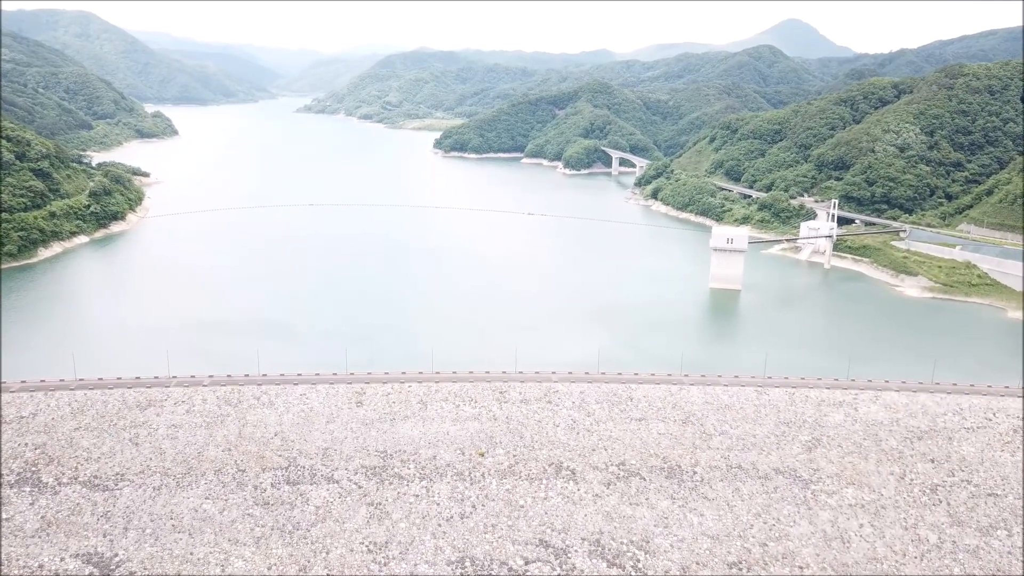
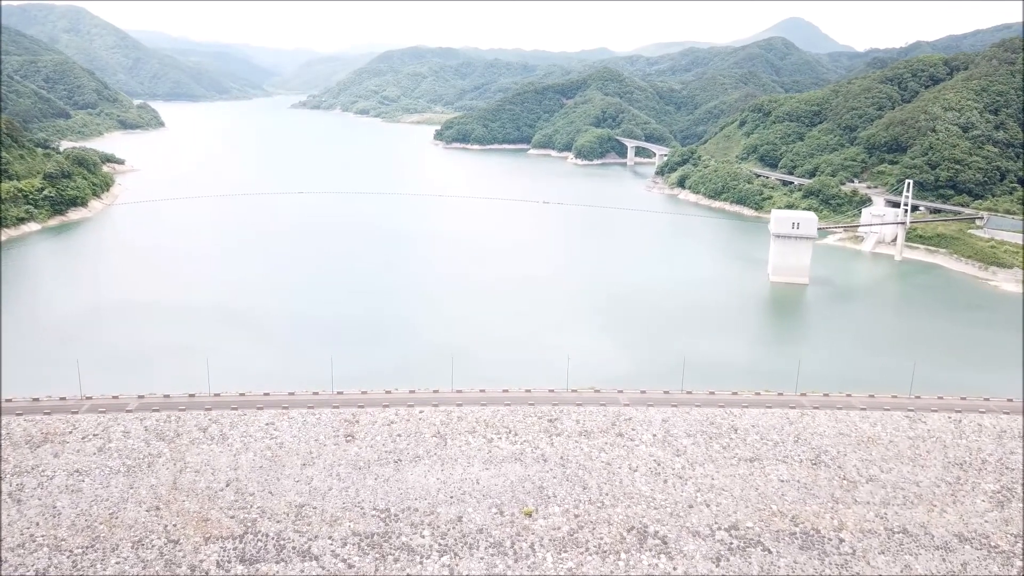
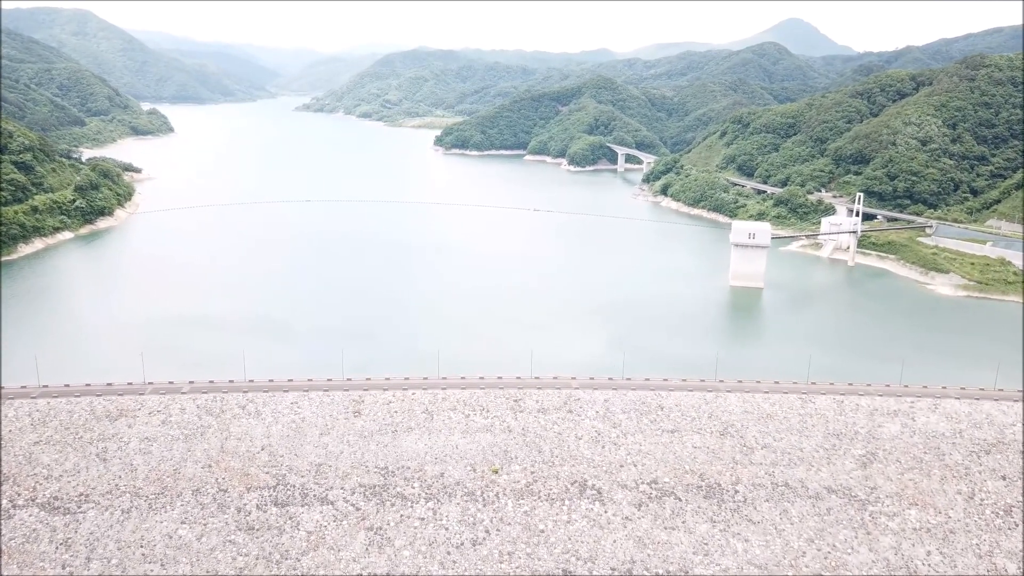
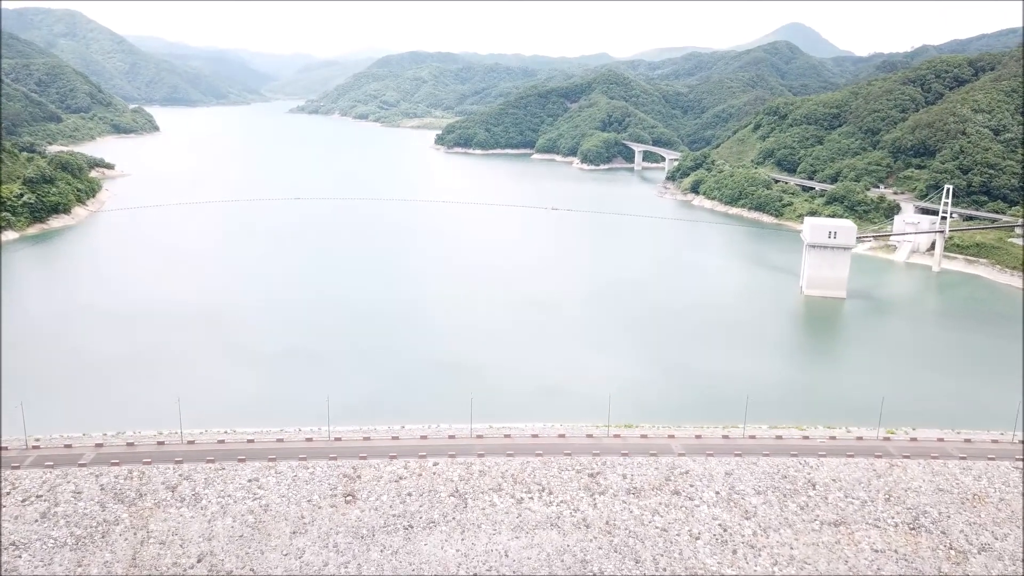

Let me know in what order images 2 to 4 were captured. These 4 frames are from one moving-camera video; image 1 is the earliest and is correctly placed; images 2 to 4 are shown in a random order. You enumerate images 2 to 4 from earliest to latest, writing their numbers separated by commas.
3, 2, 4
